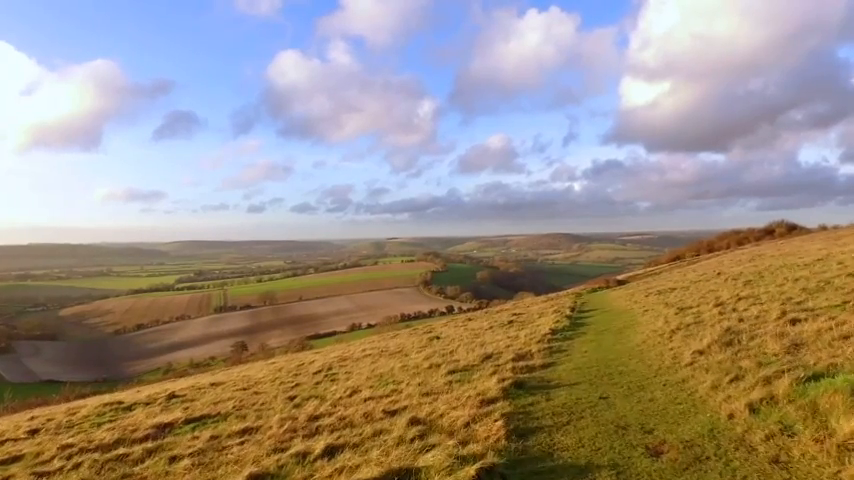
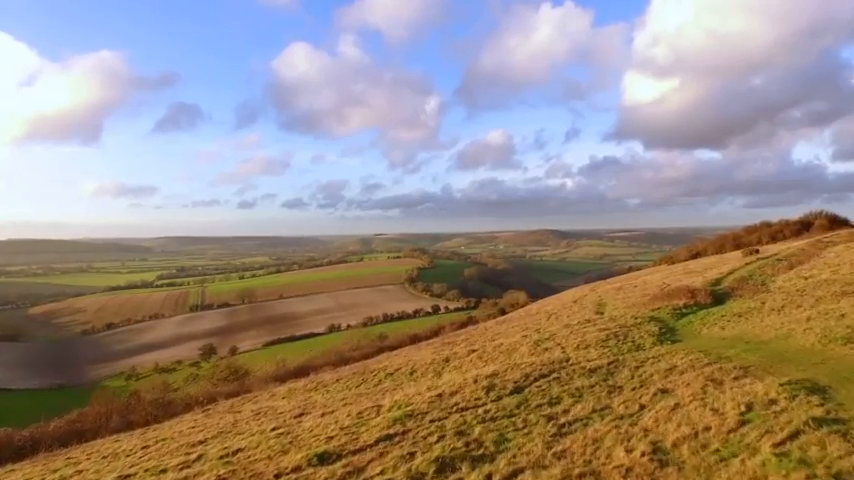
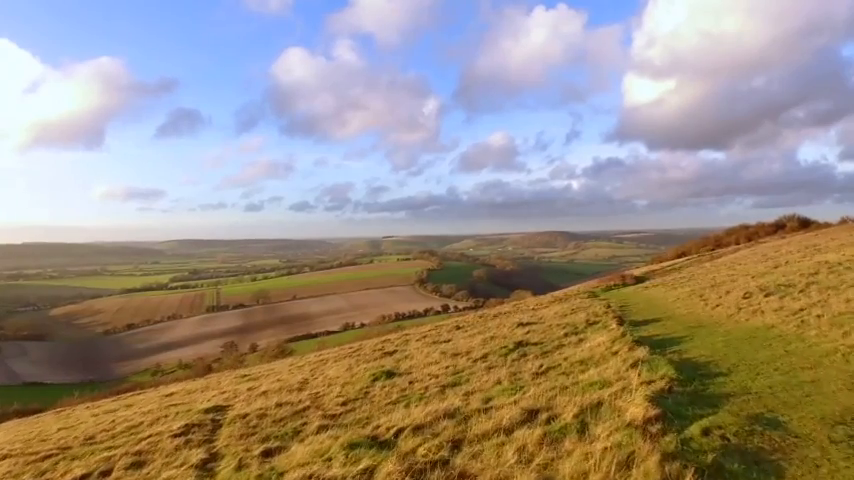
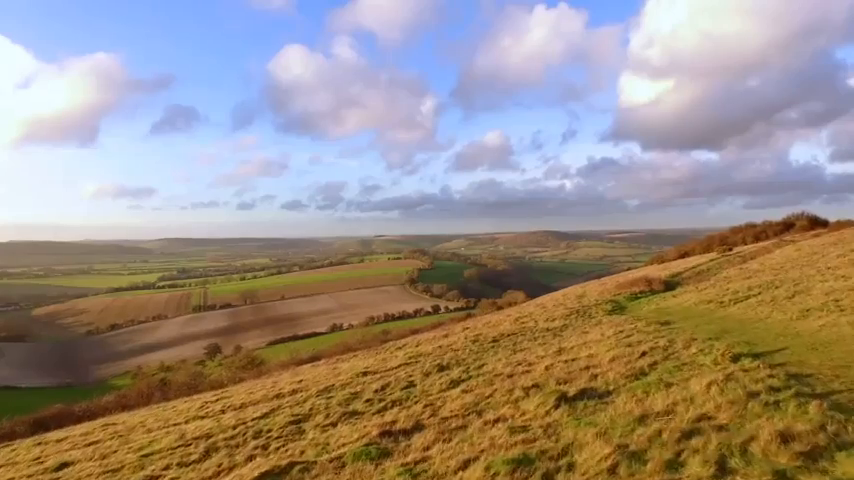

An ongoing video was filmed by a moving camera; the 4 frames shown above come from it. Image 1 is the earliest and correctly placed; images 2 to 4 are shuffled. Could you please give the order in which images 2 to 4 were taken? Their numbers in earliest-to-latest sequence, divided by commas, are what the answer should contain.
3, 4, 2
